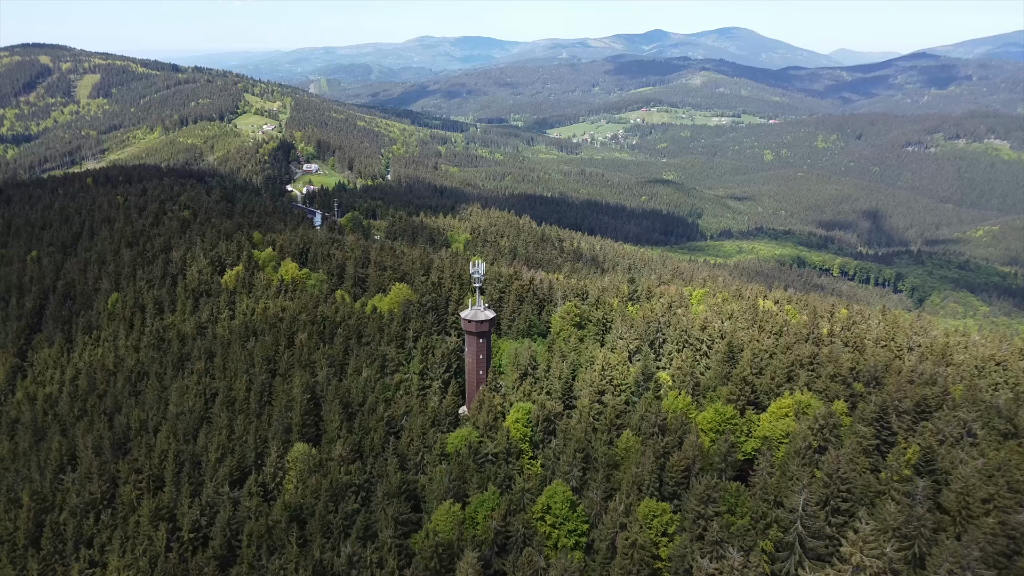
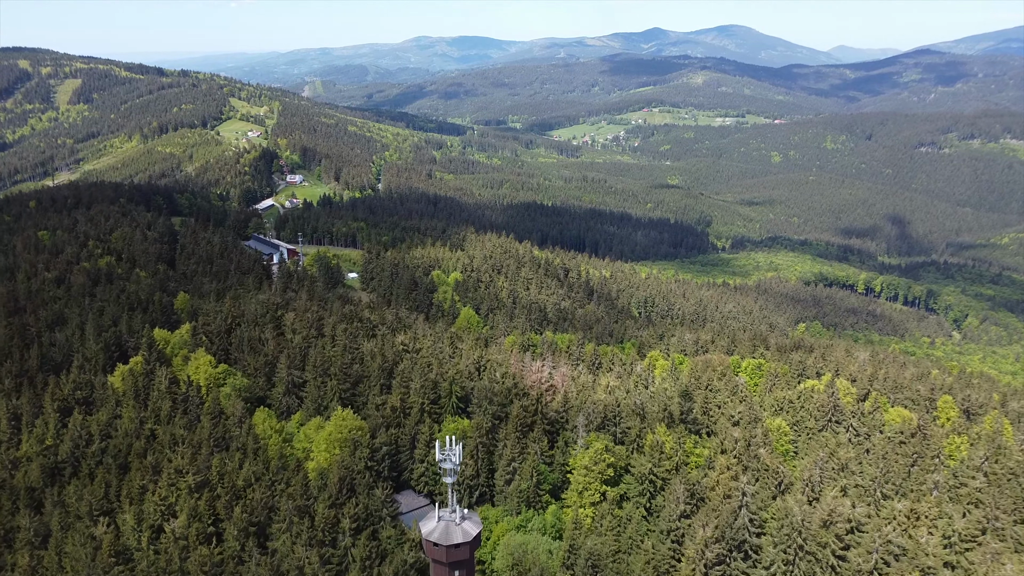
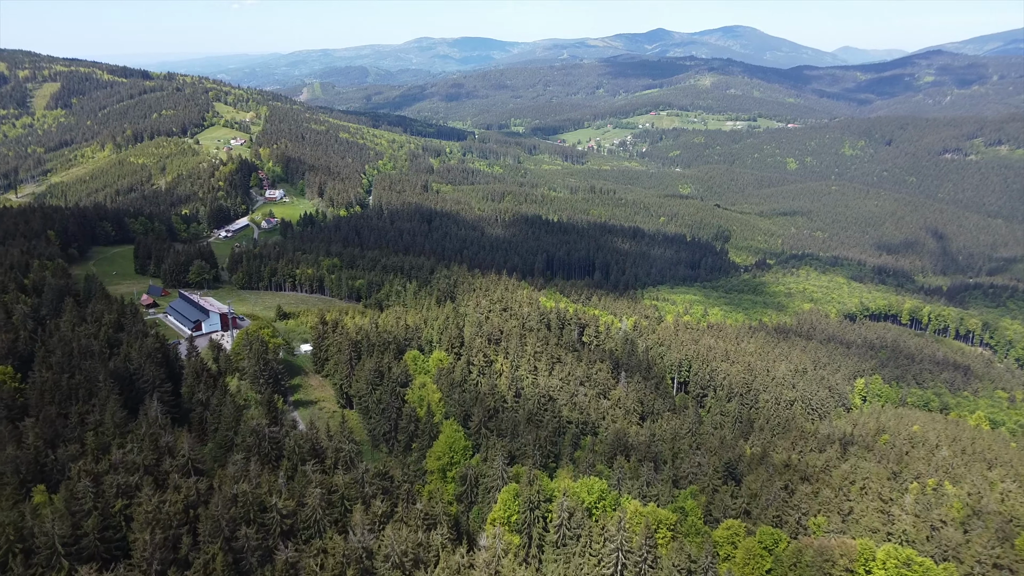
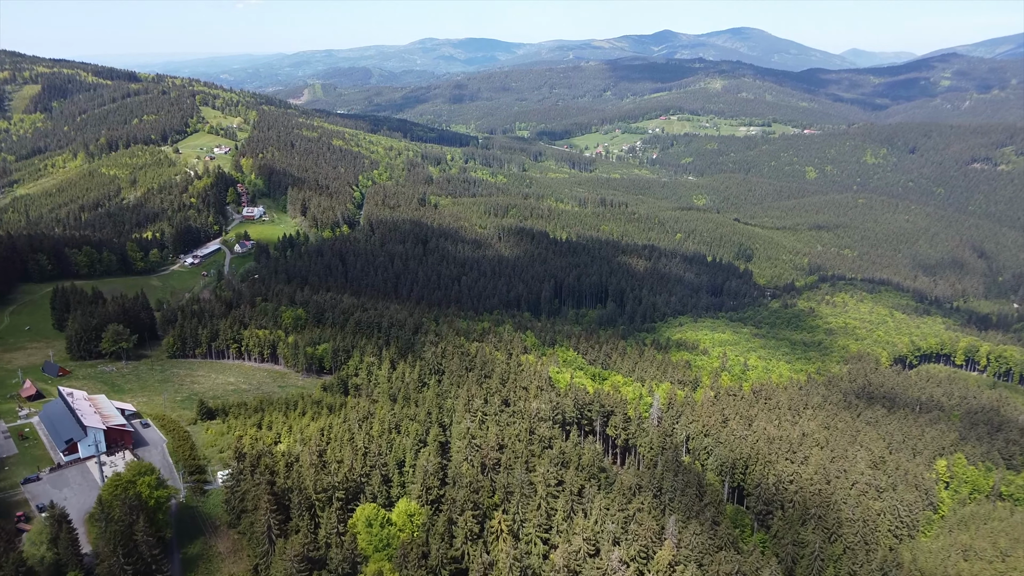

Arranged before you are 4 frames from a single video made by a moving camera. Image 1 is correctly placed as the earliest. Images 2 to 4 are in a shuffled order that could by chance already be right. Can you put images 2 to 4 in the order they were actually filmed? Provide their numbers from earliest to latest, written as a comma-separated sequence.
2, 3, 4
